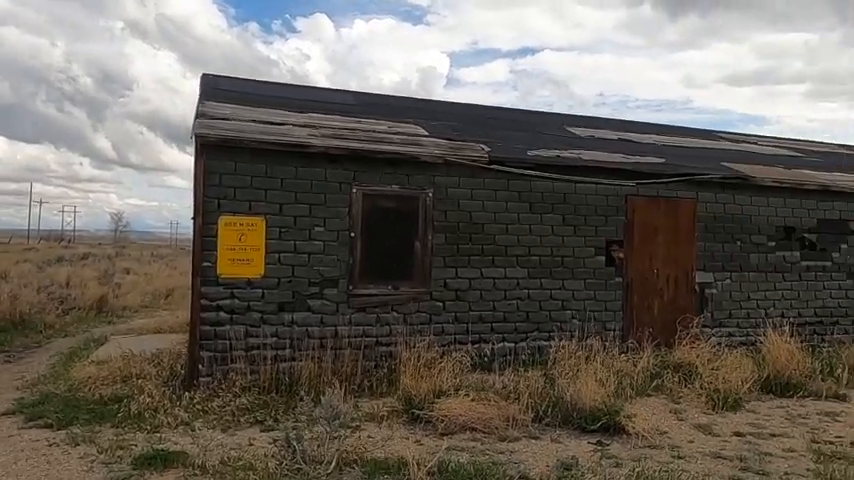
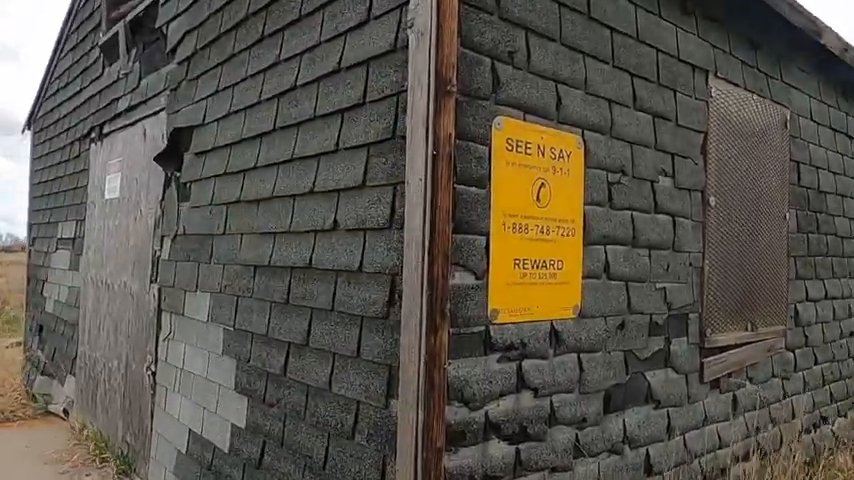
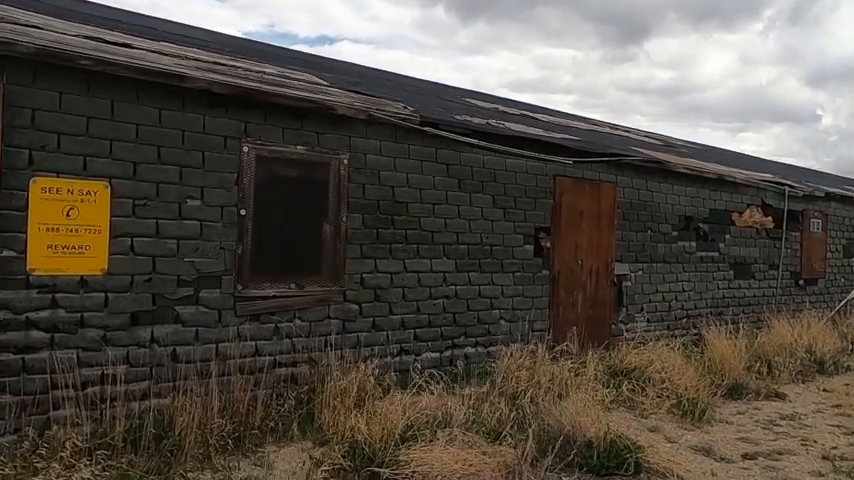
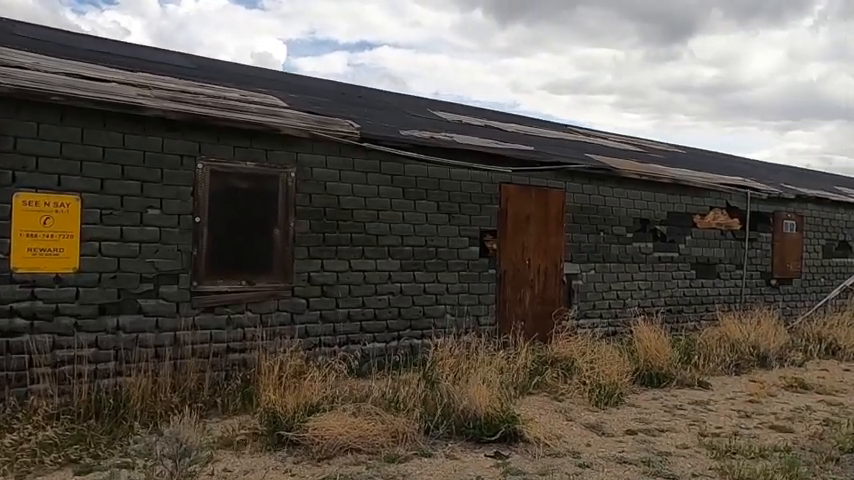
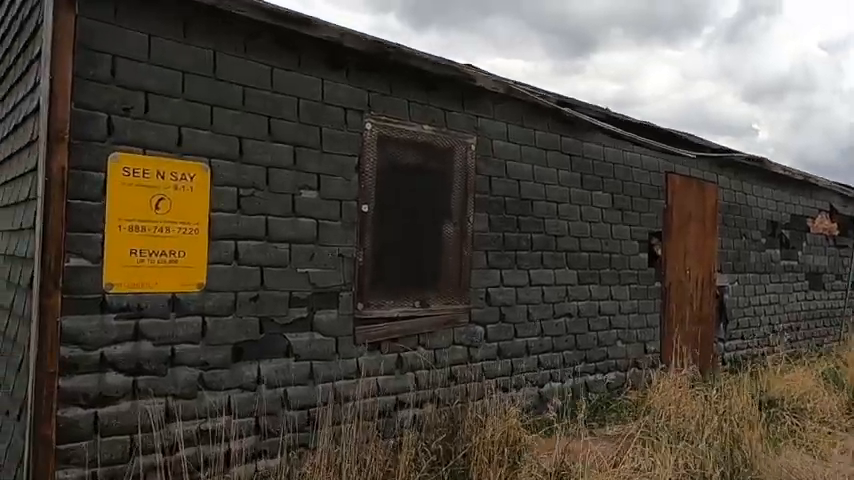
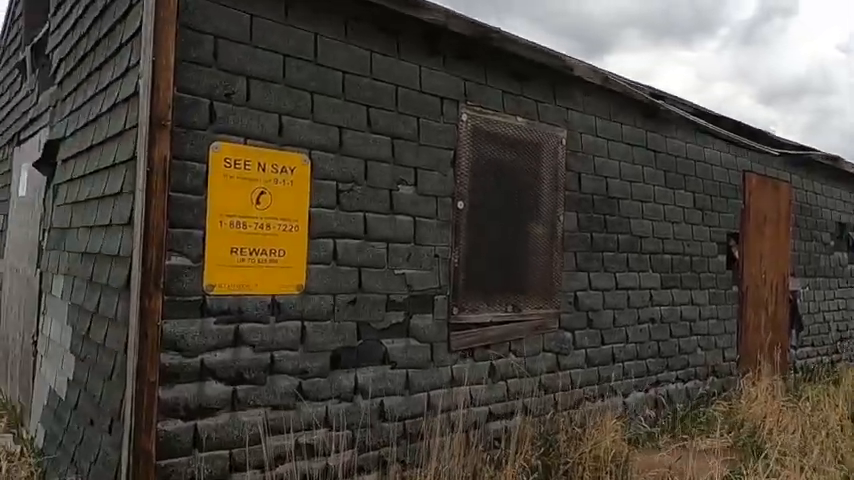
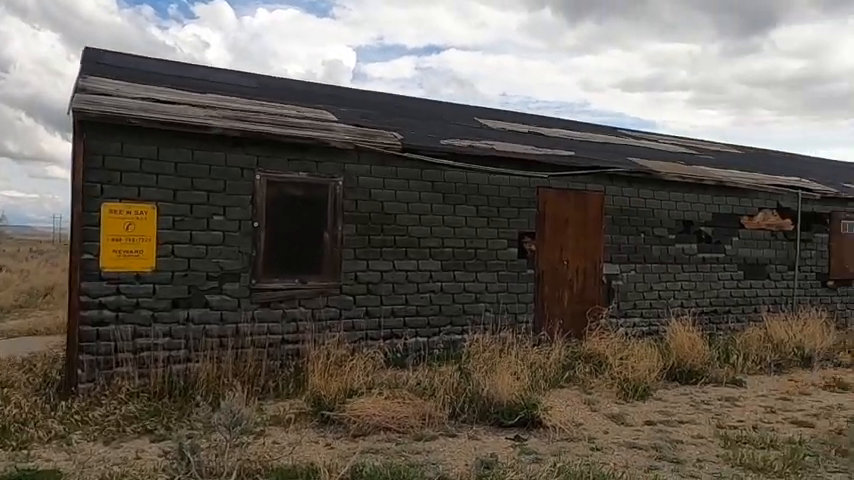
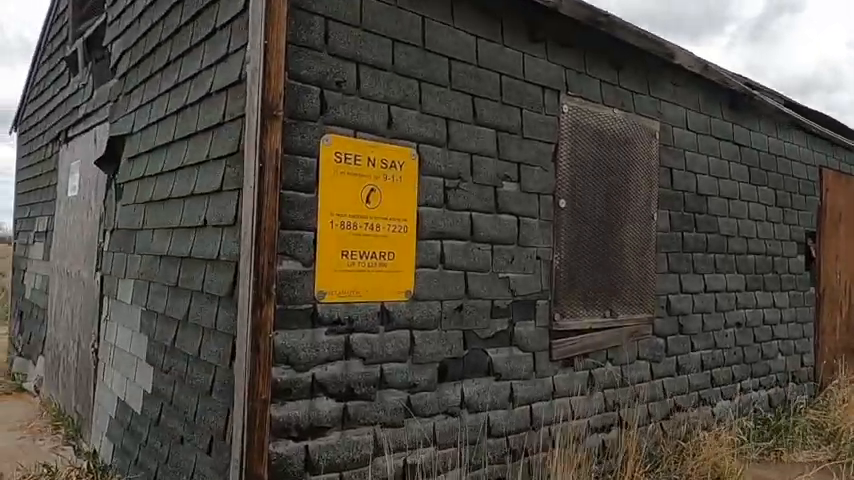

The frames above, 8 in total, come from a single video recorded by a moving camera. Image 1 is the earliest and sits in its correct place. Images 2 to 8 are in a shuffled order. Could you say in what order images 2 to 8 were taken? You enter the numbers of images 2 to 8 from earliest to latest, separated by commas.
7, 4, 3, 5, 6, 8, 2
